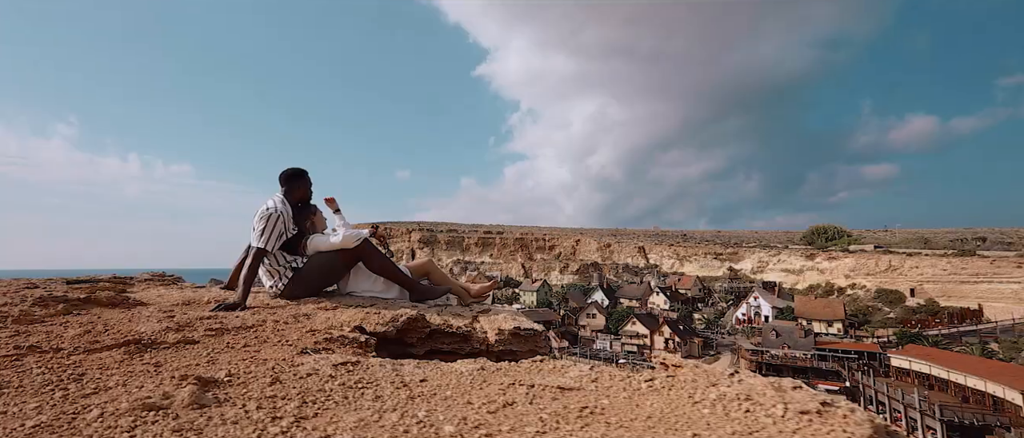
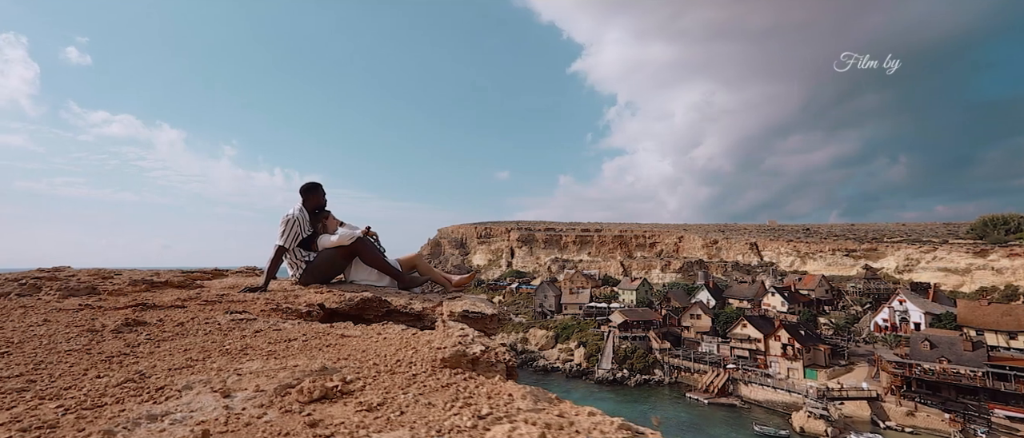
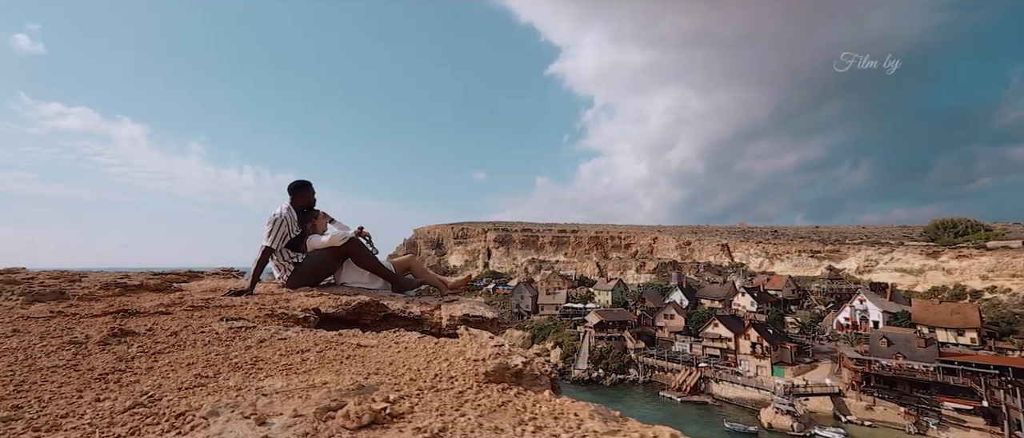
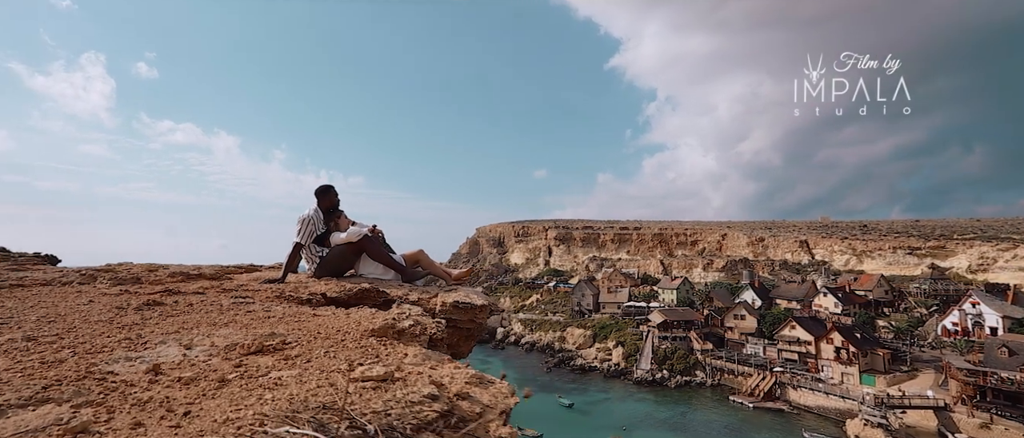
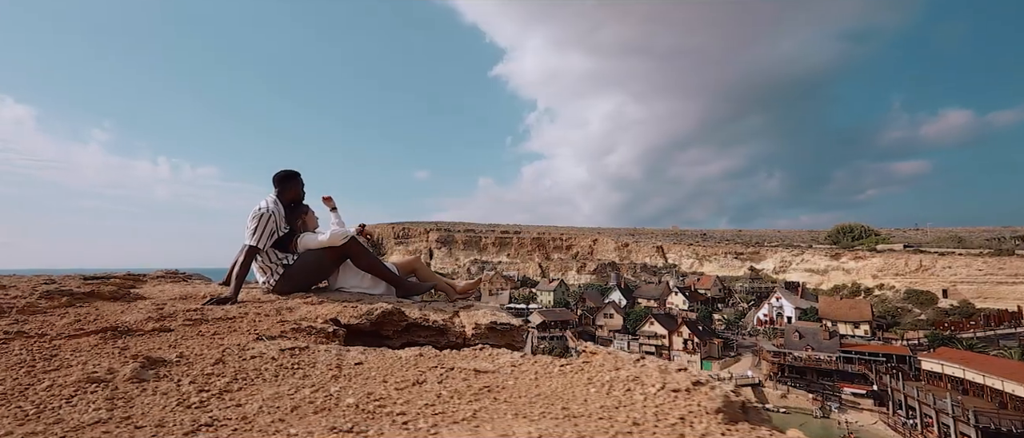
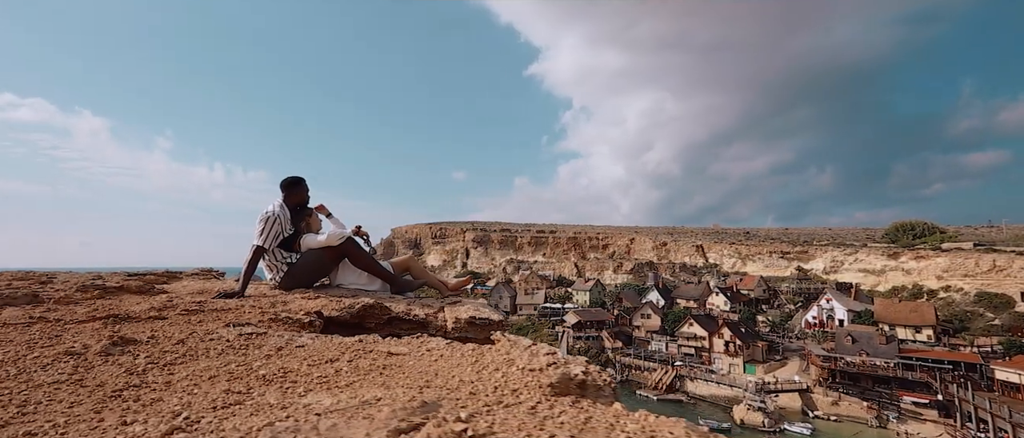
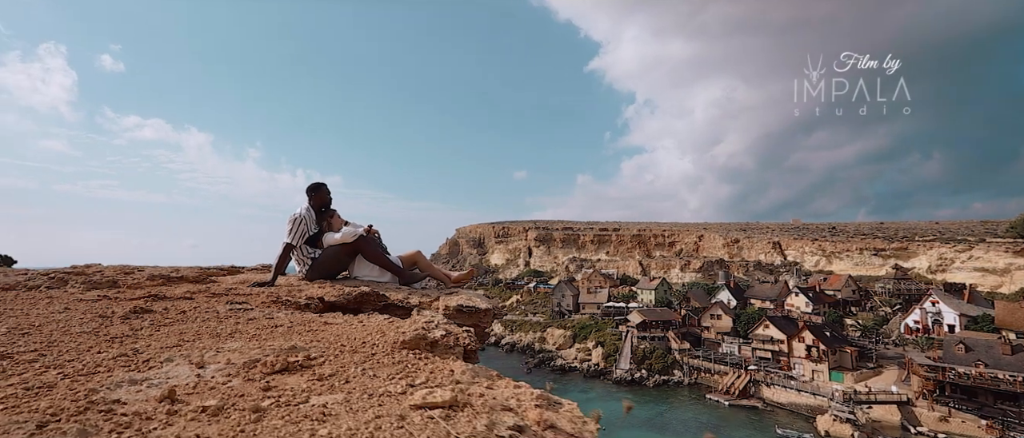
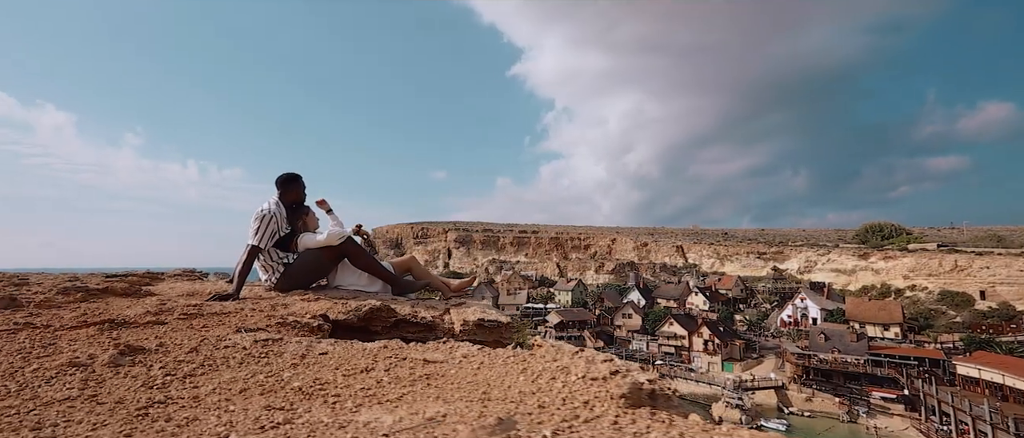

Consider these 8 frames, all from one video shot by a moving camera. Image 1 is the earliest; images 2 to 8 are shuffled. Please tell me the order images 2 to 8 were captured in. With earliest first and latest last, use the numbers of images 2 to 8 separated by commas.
5, 8, 6, 3, 2, 7, 4
